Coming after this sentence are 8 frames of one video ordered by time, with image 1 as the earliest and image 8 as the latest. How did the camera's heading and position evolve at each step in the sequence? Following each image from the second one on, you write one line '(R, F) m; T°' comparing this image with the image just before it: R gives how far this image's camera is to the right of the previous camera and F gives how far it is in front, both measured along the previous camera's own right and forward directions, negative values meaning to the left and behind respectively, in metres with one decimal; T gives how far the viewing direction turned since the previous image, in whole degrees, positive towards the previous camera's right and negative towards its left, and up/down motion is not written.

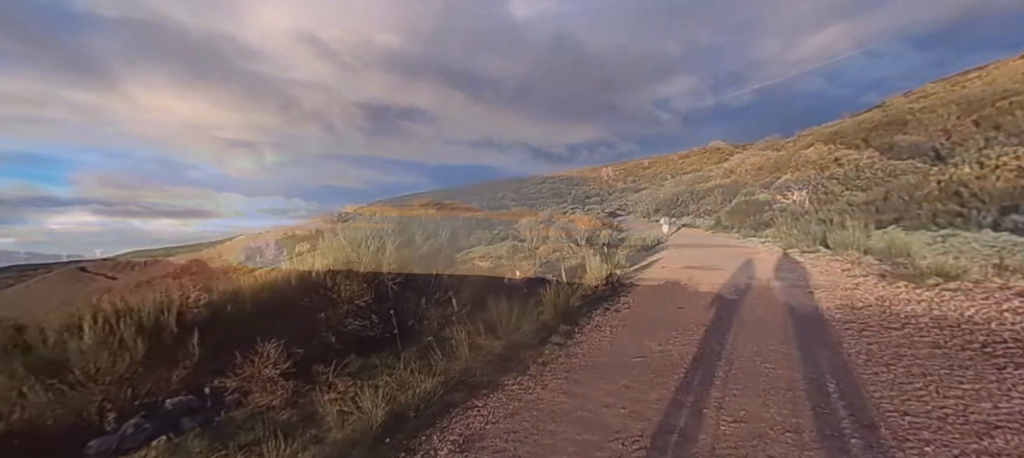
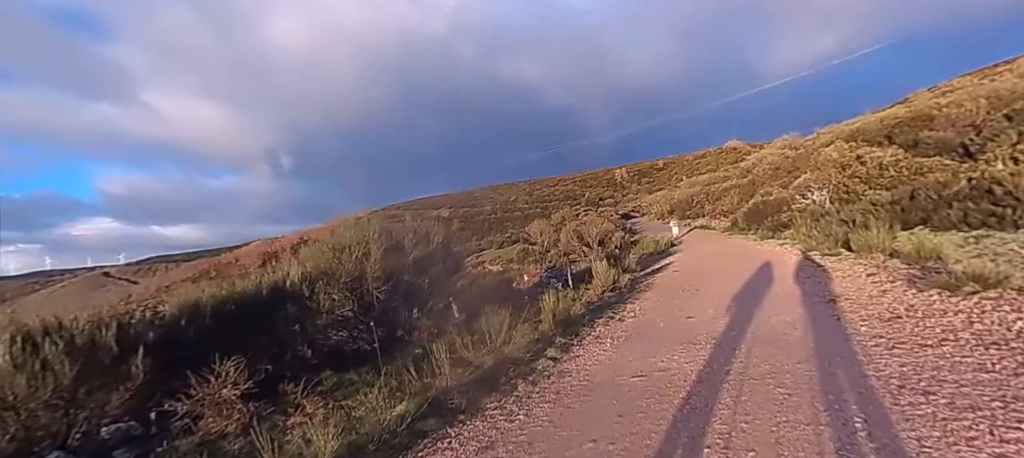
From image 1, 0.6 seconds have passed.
(+0.4, +0.5) m; -2°
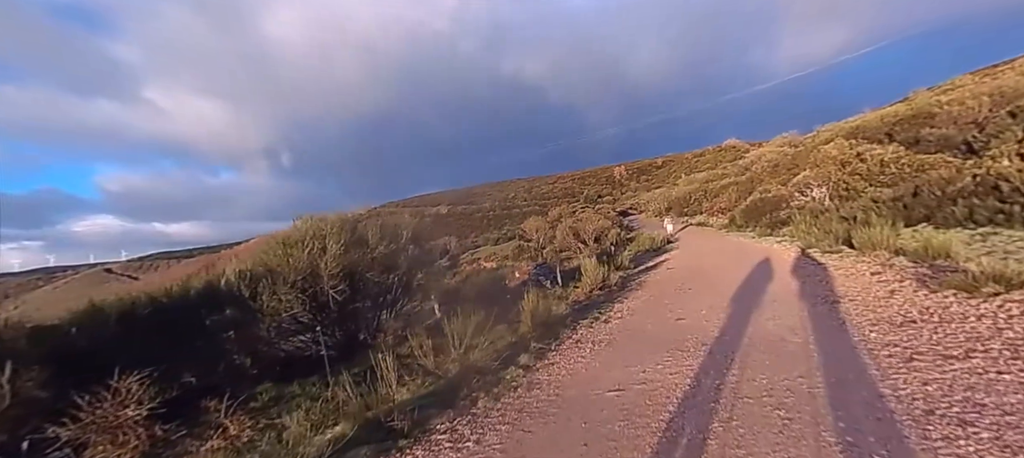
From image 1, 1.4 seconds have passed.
(+0.4, +0.7) m; 0°
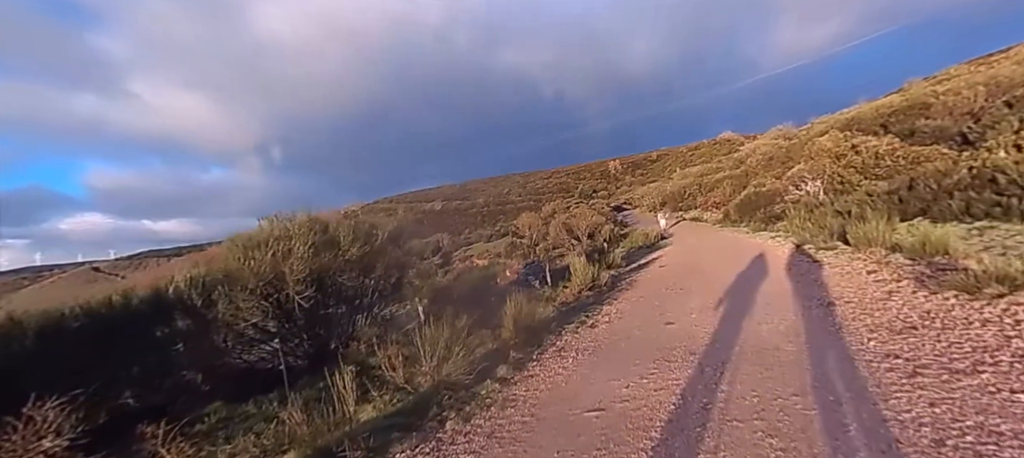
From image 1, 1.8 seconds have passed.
(+0.3, +0.4) m; +1°
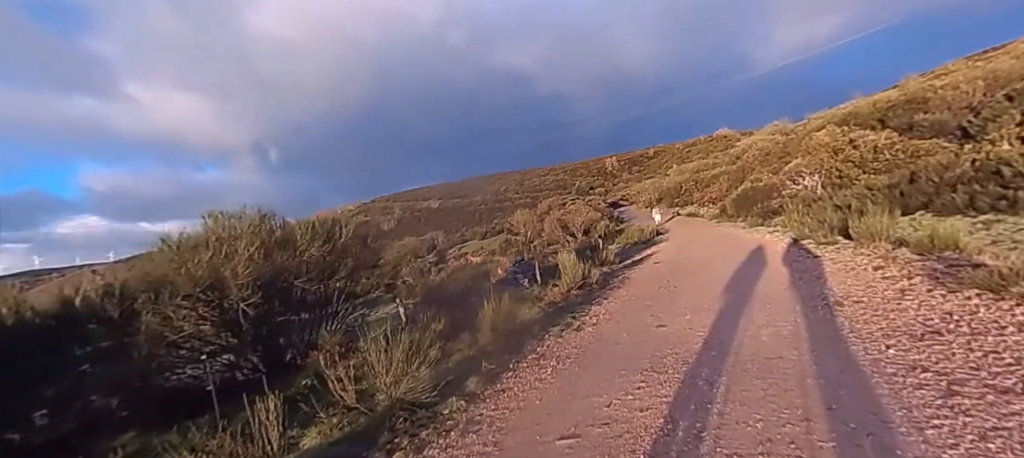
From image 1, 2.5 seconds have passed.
(+0.3, +0.7) m; 0°
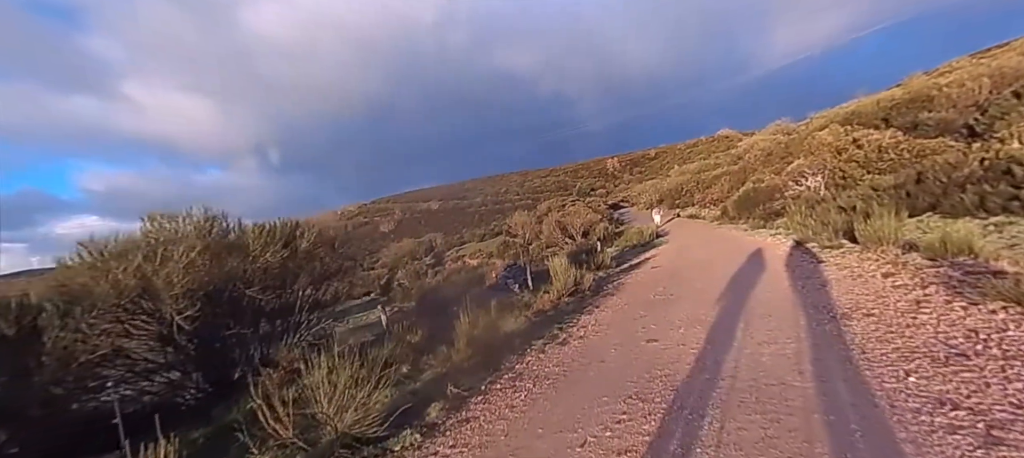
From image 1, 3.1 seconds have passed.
(+0.4, +0.6) m; 0°
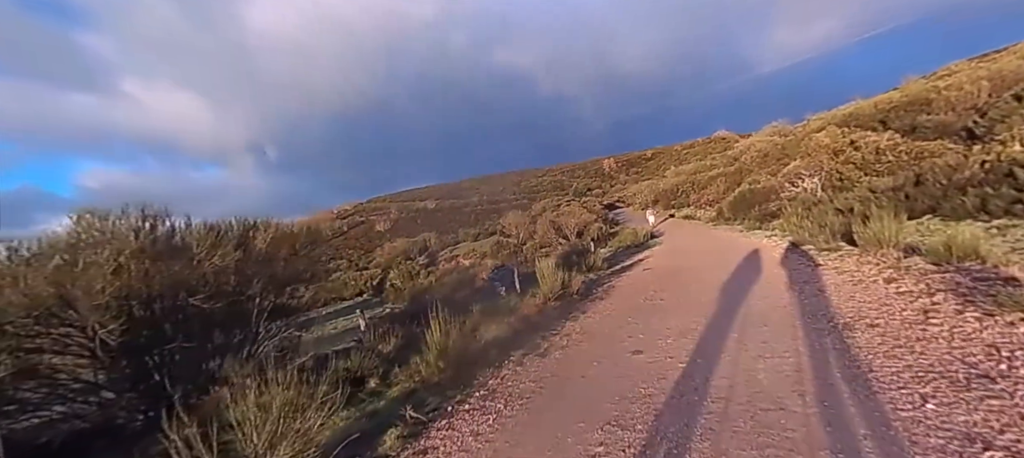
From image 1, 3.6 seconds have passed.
(+0.3, +0.5) m; 0°
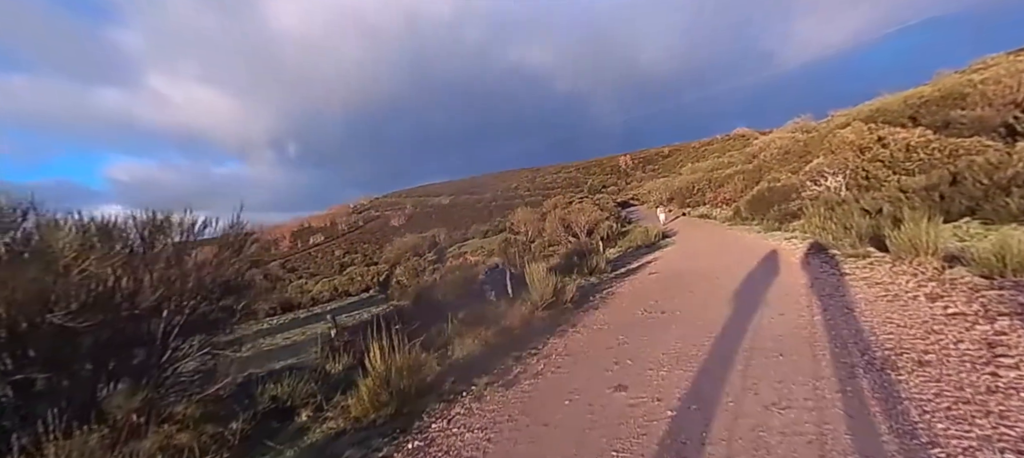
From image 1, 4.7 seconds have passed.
(+0.6, +1.0) m; -2°
